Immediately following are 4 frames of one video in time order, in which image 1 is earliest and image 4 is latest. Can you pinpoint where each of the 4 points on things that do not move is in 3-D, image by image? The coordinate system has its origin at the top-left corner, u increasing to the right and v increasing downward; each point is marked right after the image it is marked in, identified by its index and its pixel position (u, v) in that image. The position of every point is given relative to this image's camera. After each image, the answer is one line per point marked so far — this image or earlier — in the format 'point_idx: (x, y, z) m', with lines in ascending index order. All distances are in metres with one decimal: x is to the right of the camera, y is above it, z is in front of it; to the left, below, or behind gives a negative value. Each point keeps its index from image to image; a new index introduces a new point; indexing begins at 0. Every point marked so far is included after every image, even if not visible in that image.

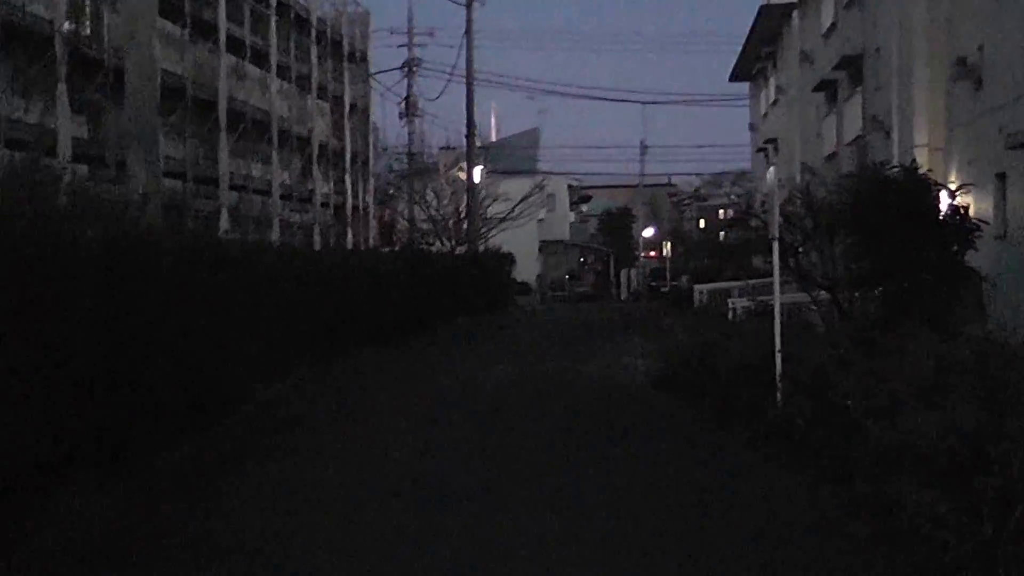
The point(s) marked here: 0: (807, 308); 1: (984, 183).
0: (+2.2, -0.2, +15.8) m
1: (+3.3, +0.7, +14.8) m
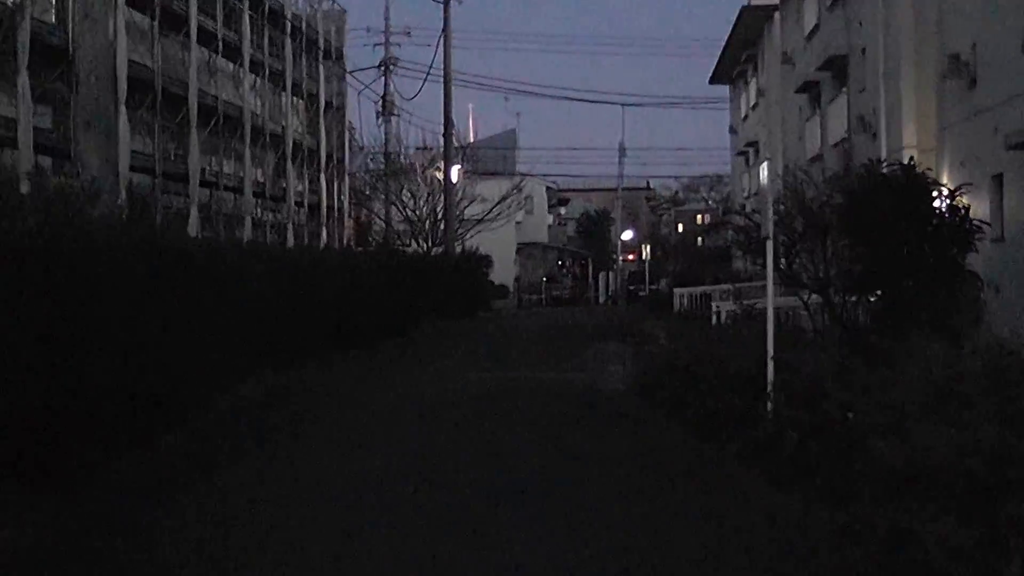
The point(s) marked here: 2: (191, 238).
0: (+2.0, -0.2, +15.3) m
1: (+3.1, +0.7, +14.2) m
2: (-2.1, +0.3, +13.9) m
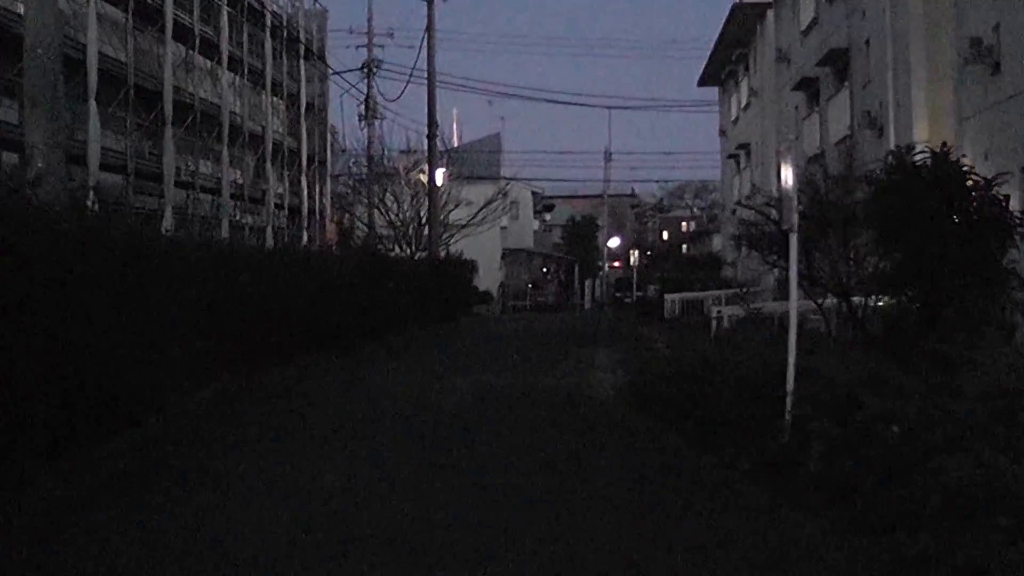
0: (+2.0, -0.2, +14.3) m
1: (+3.1, +0.7, +13.3) m
2: (-2.2, +0.3, +12.9) m
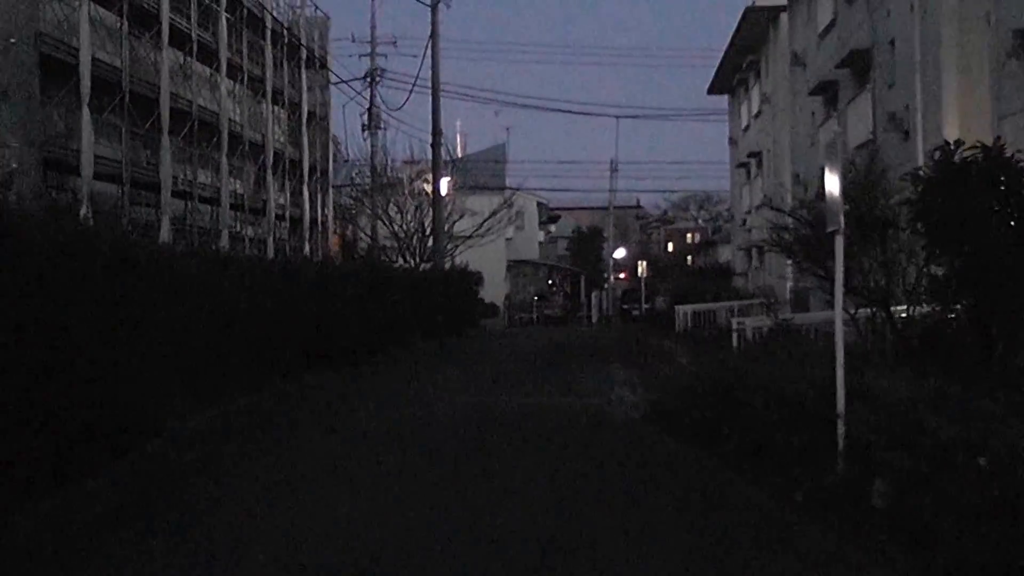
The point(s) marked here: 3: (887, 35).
0: (+2.0, -0.3, +13.6) m
1: (+3.1, +0.6, +12.5) m
2: (-2.1, +0.3, +12.1) m
3: (+3.4, +2.3, +19.3) m
